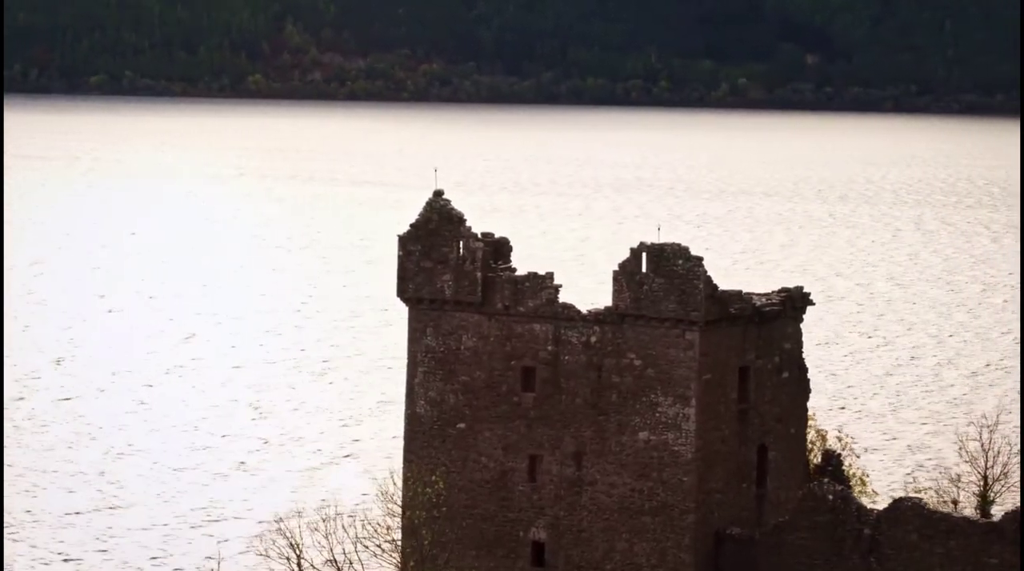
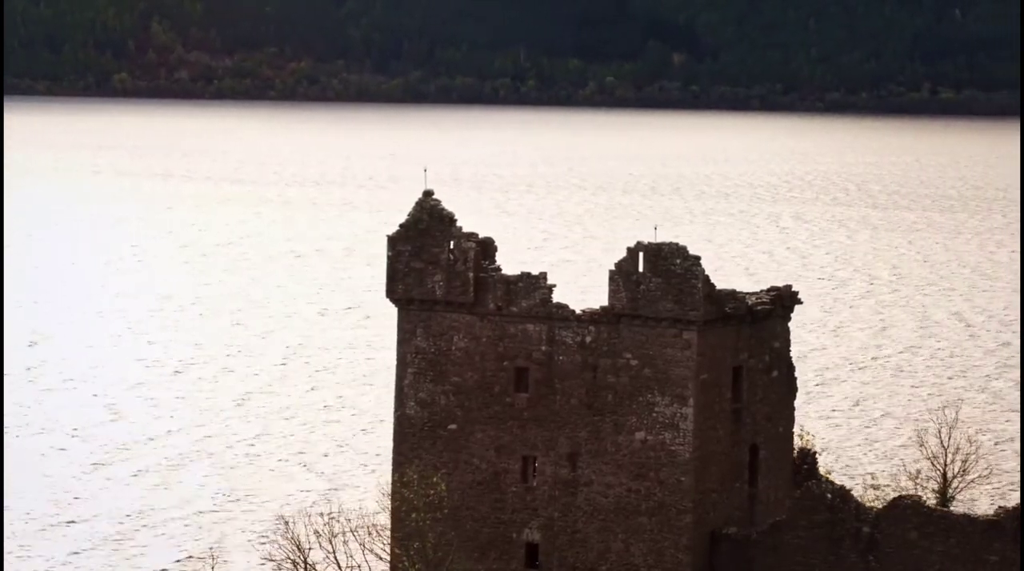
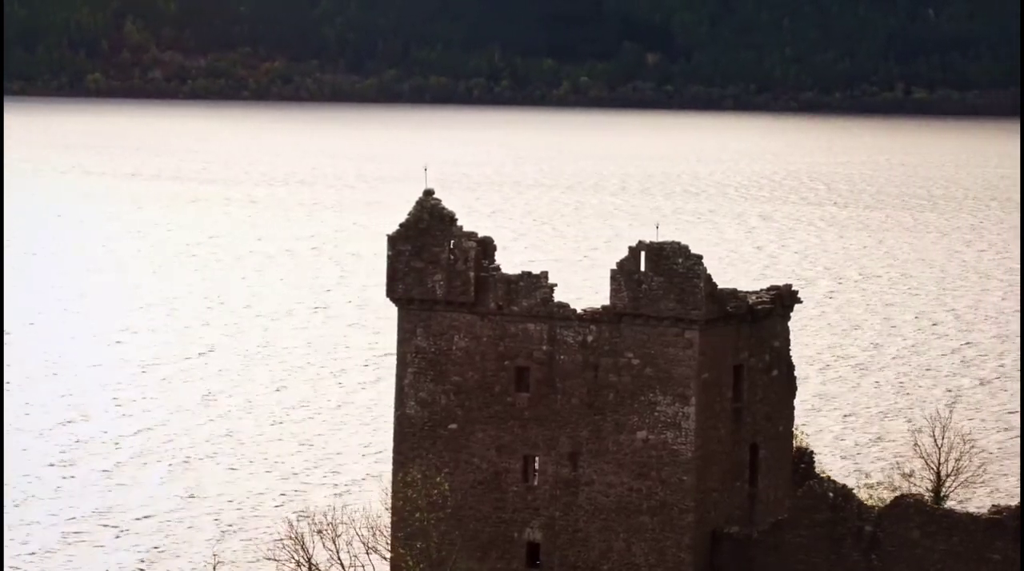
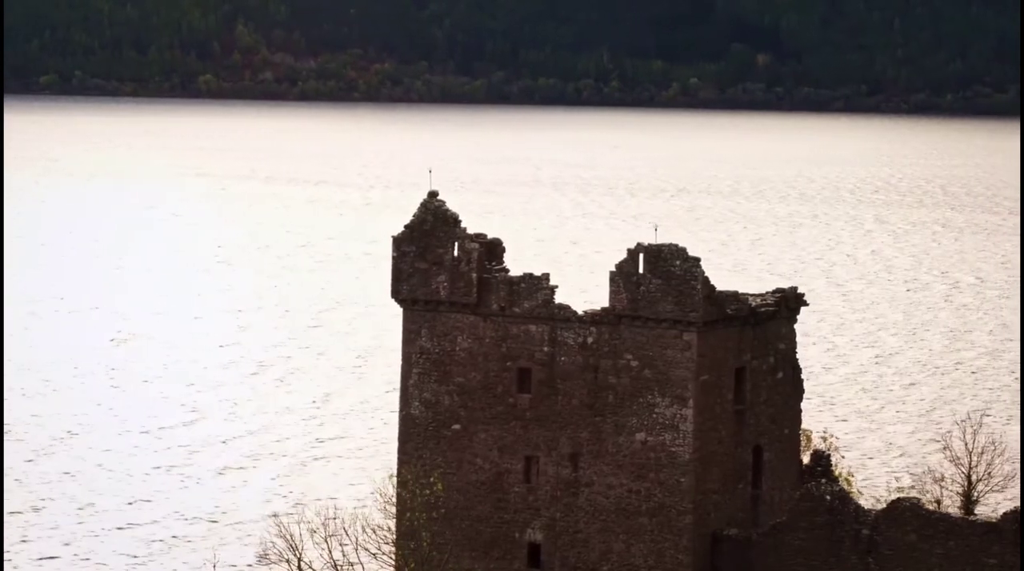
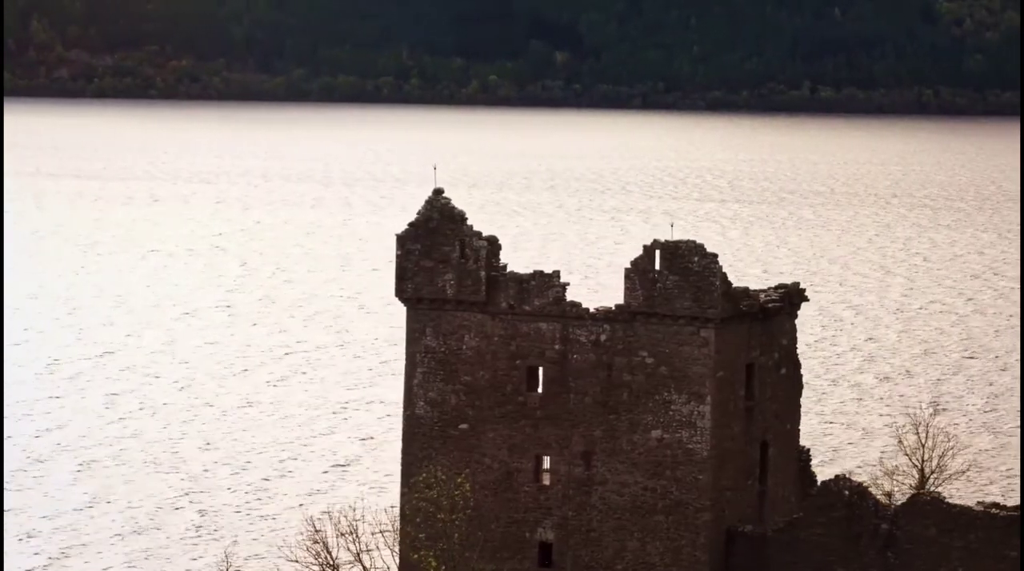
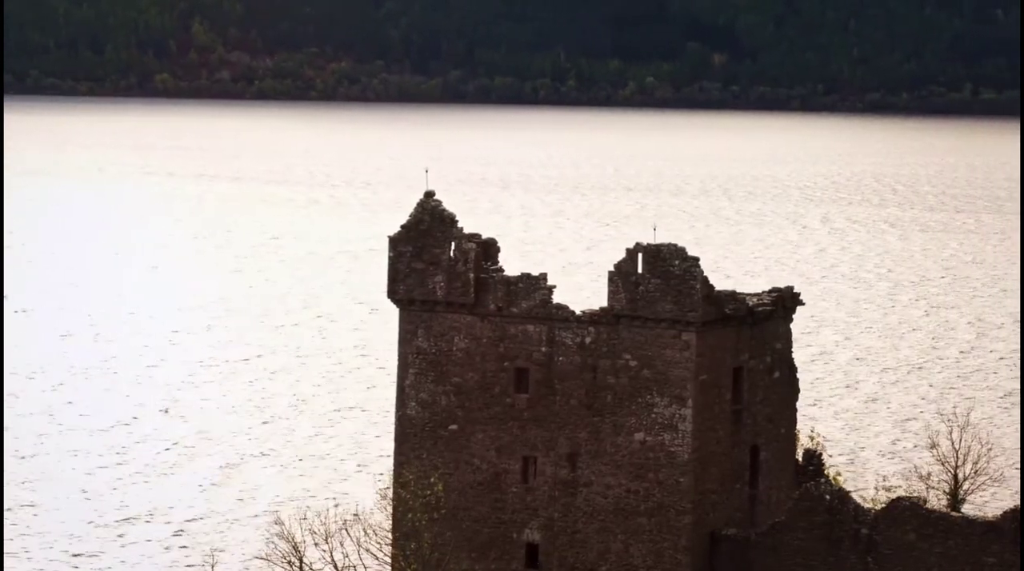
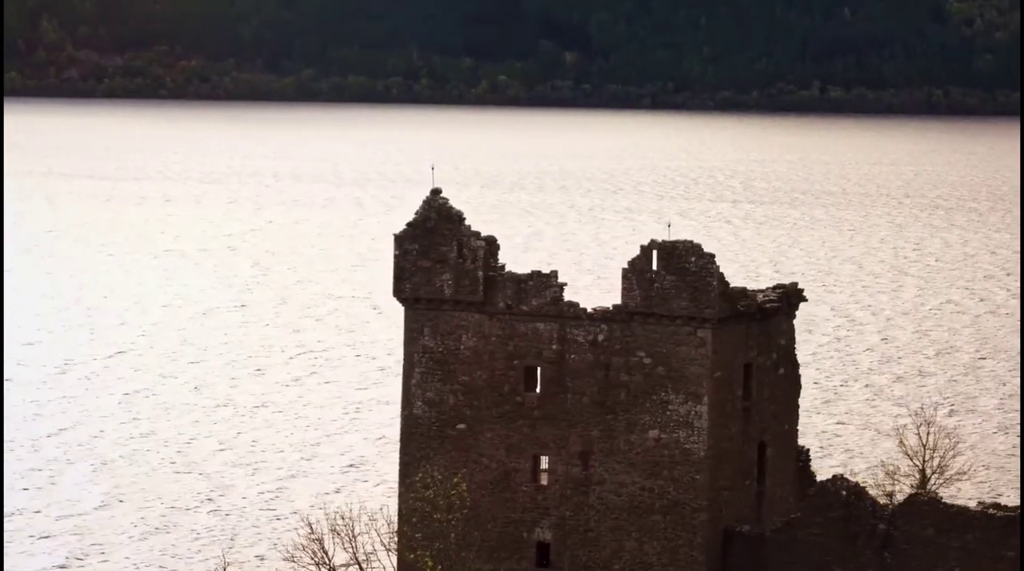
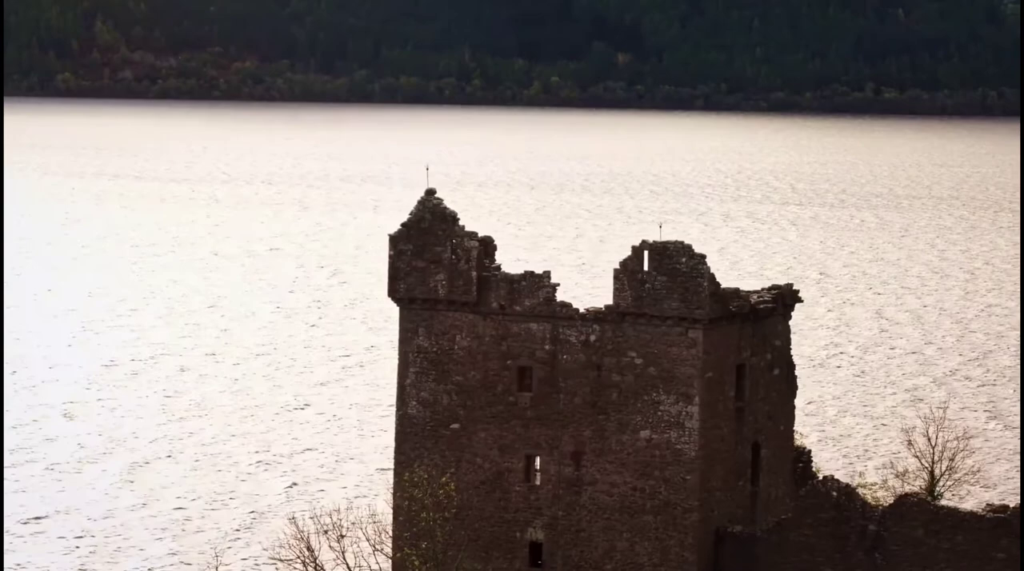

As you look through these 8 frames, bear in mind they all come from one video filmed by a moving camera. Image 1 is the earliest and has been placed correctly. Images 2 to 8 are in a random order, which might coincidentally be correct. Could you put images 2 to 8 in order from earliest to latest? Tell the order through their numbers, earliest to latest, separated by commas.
4, 6, 2, 3, 8, 7, 5
